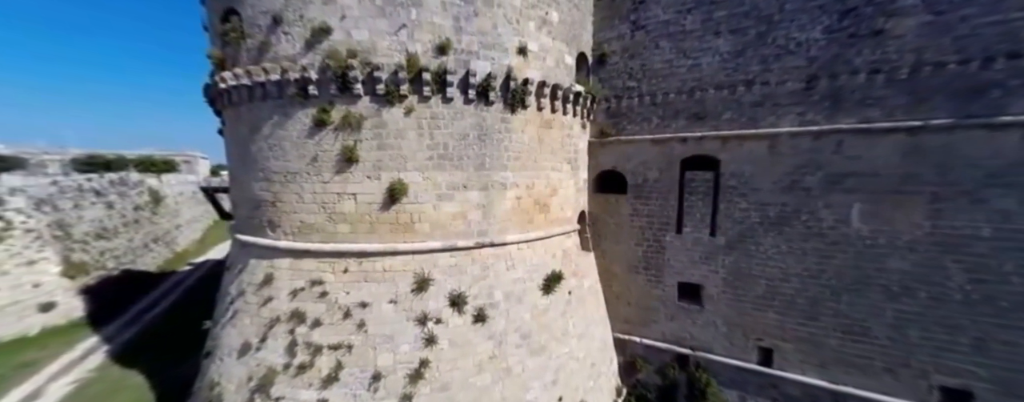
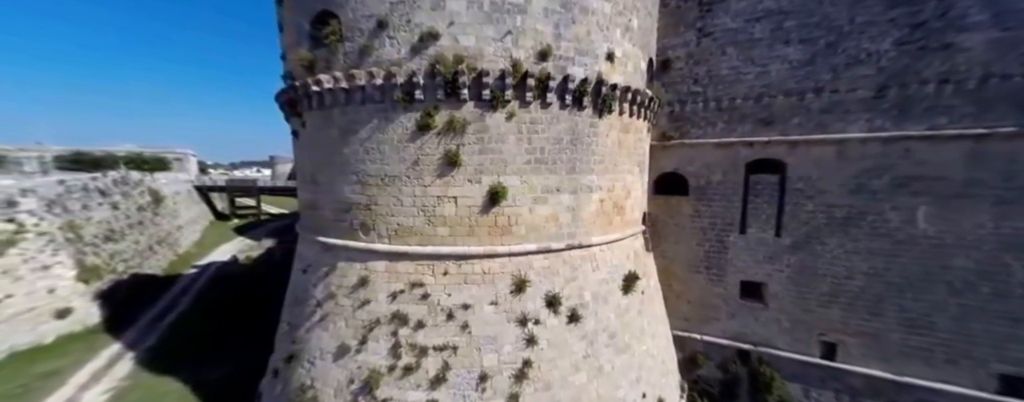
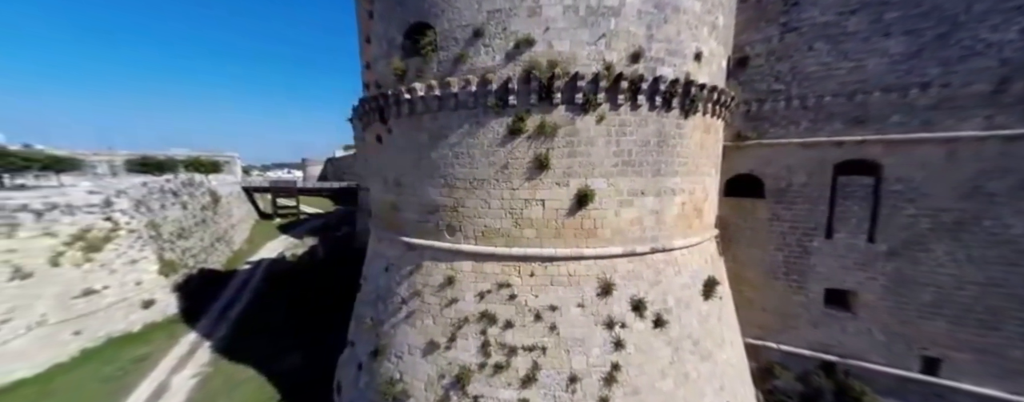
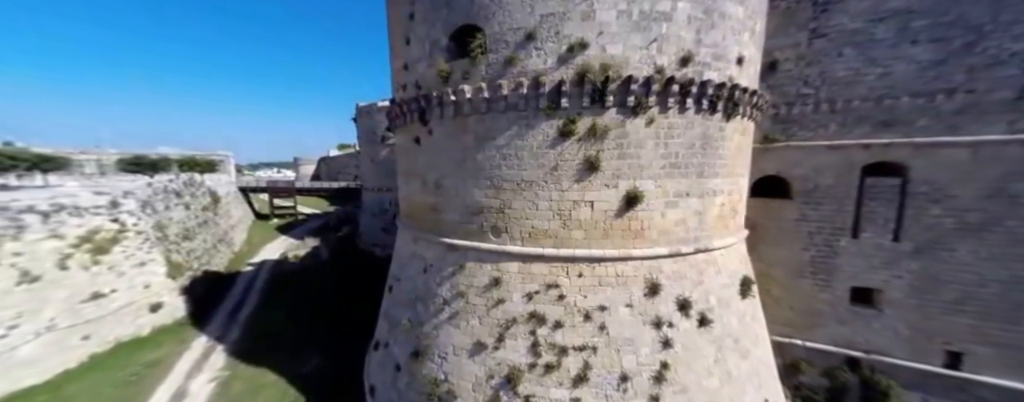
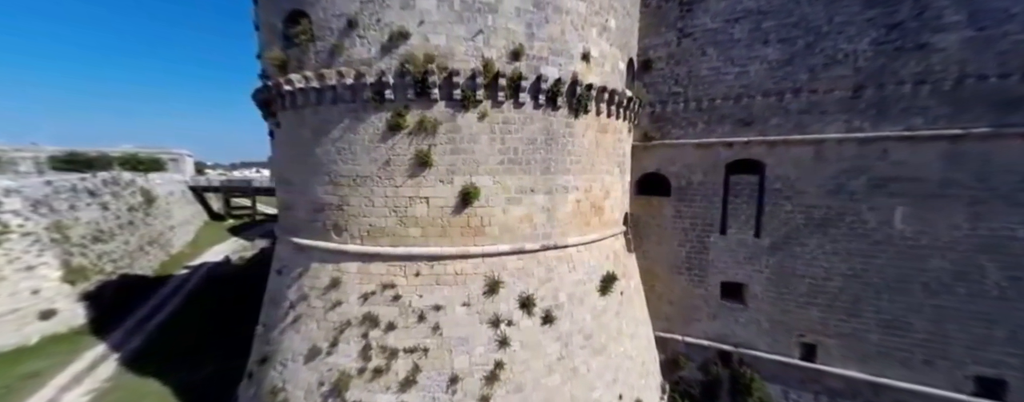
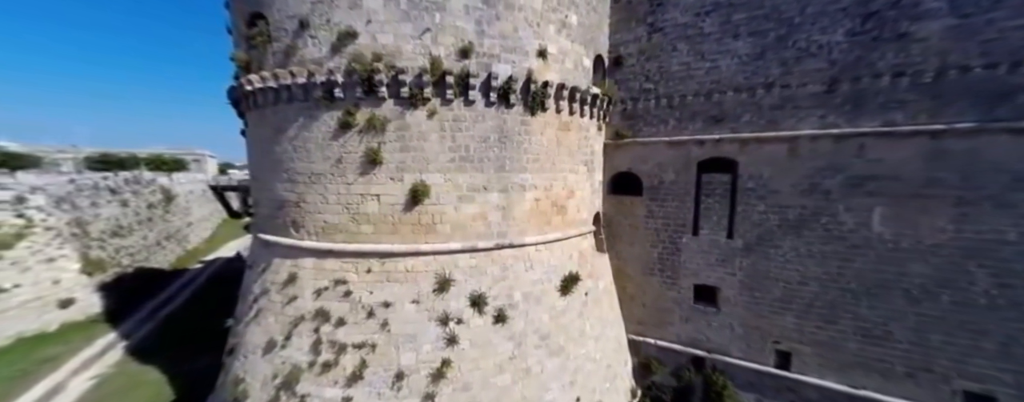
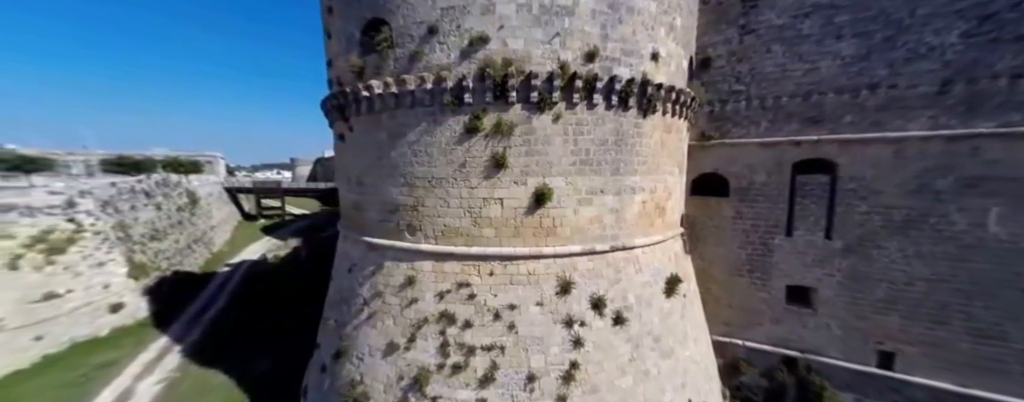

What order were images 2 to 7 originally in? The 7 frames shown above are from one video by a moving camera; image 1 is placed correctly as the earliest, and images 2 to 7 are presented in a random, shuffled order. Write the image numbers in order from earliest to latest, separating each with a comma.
6, 5, 2, 7, 3, 4
